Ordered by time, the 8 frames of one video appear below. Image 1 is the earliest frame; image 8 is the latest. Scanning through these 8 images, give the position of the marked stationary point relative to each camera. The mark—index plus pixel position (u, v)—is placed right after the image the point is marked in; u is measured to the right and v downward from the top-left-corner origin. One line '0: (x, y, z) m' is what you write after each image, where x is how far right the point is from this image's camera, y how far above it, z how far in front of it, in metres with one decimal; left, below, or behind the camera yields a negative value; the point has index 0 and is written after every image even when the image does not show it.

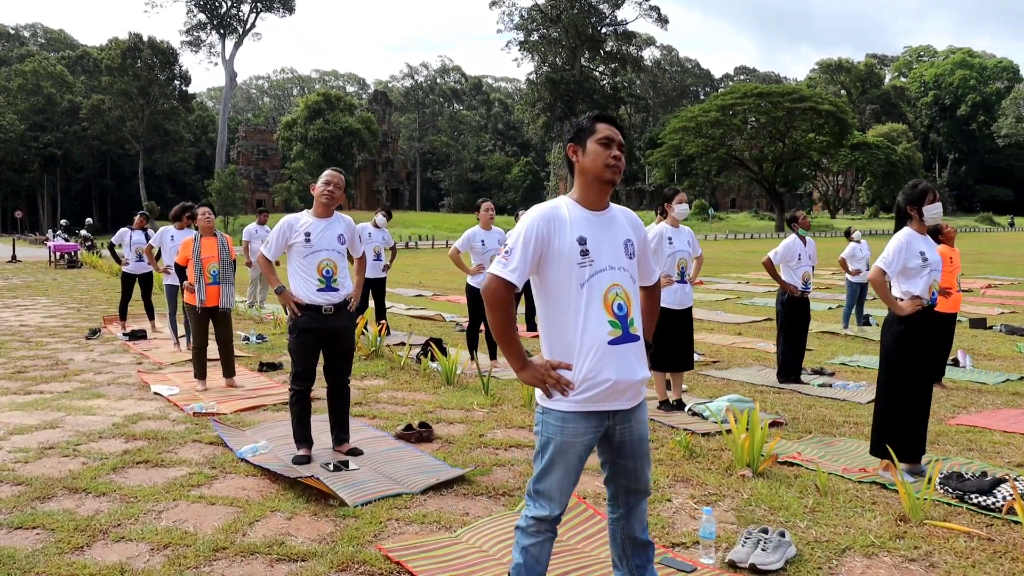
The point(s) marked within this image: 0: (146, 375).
0: (-2.9, -0.7, +7.1) m
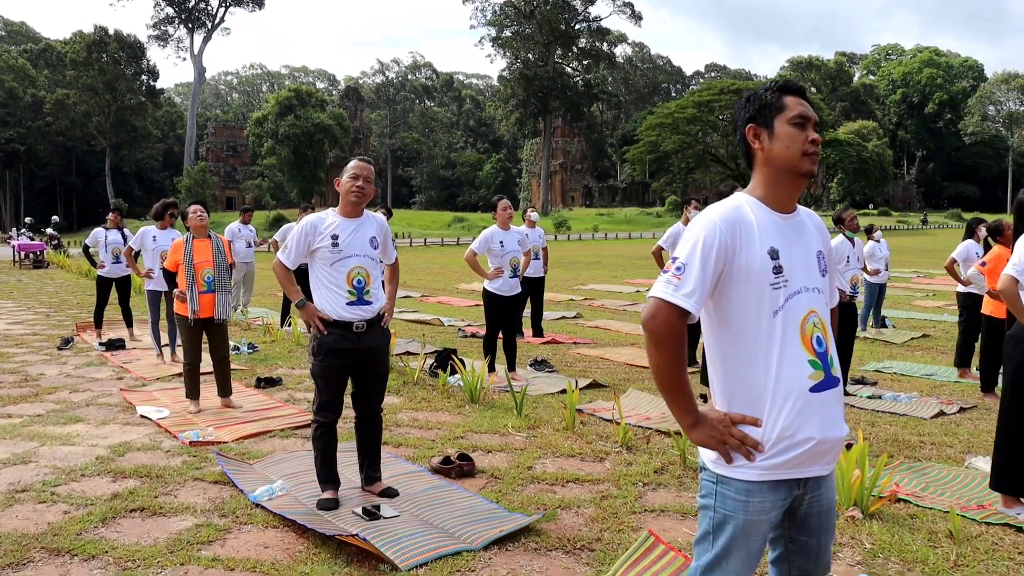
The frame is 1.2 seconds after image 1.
0: (-2.7, -0.7, +6.3) m
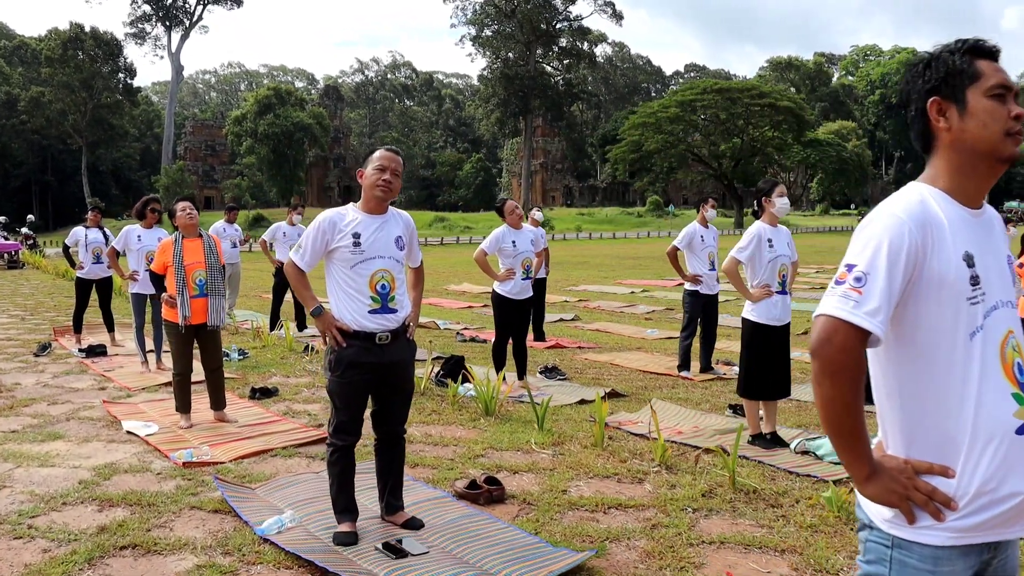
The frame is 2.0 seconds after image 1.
0: (-2.6, -0.8, +5.8) m
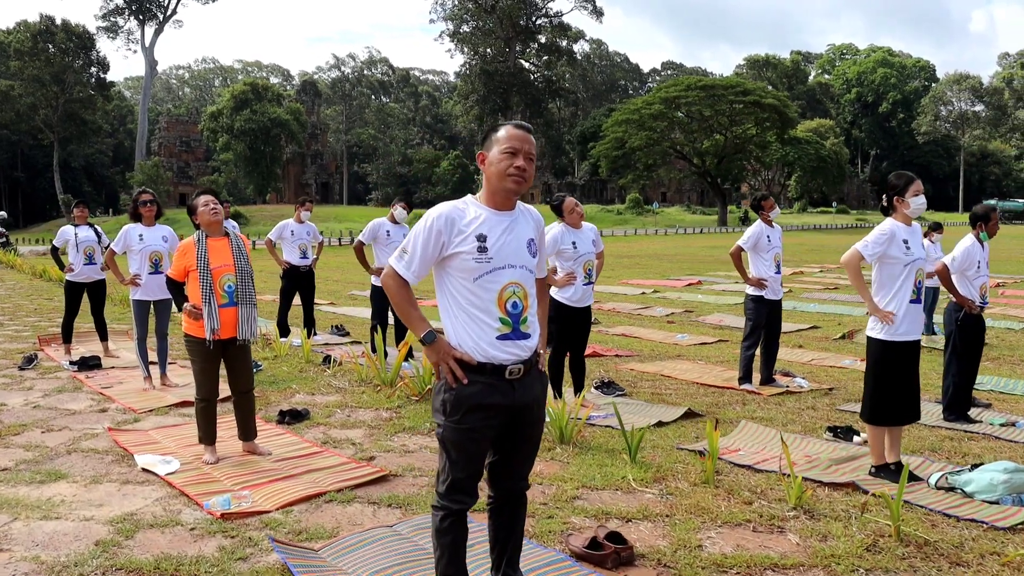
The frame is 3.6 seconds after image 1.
0: (-2.2, -0.8, +5.0) m
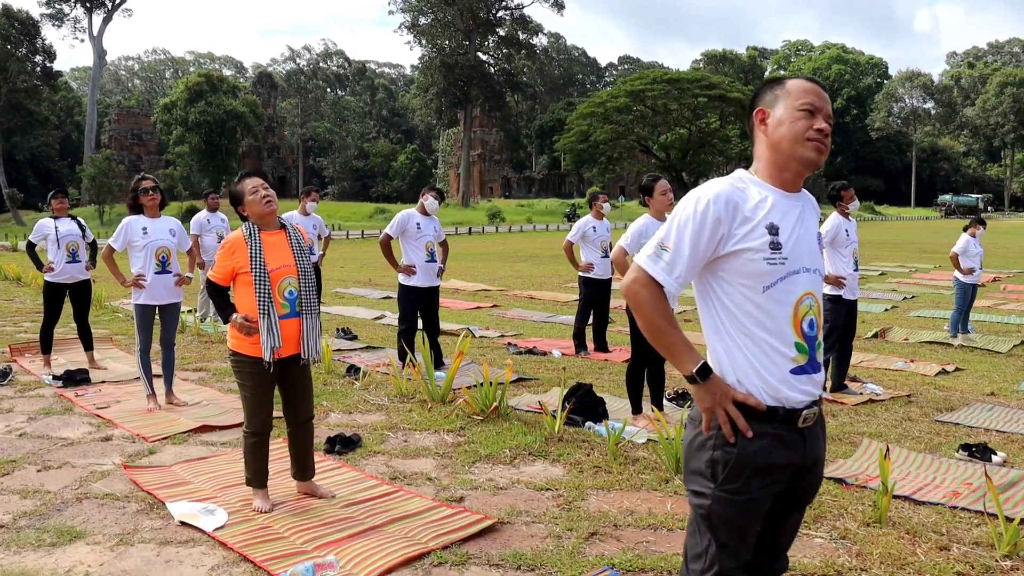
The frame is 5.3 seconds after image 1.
0: (-1.7, -0.8, +4.0) m
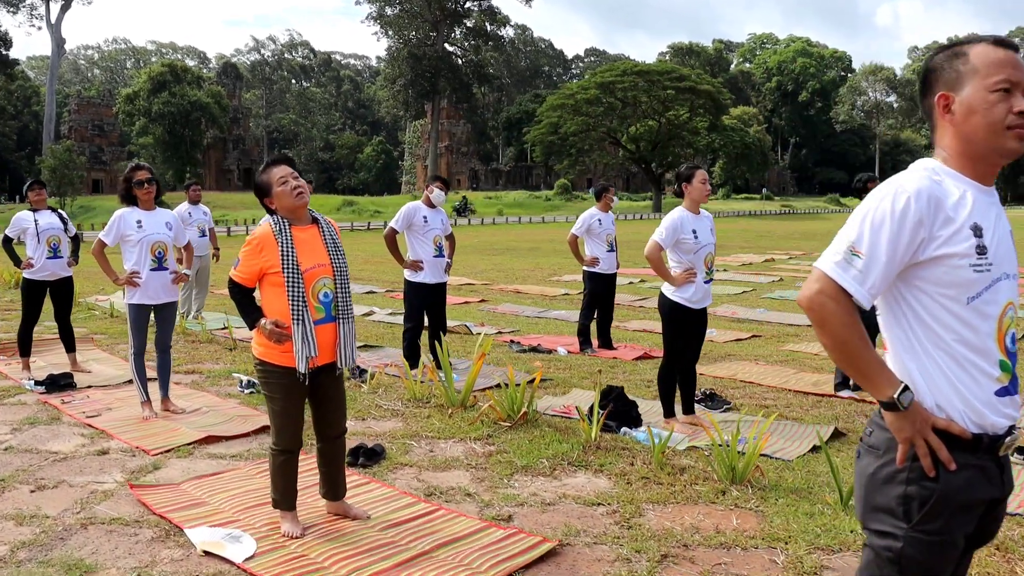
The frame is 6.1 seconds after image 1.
0: (-1.5, -0.8, +3.7) m
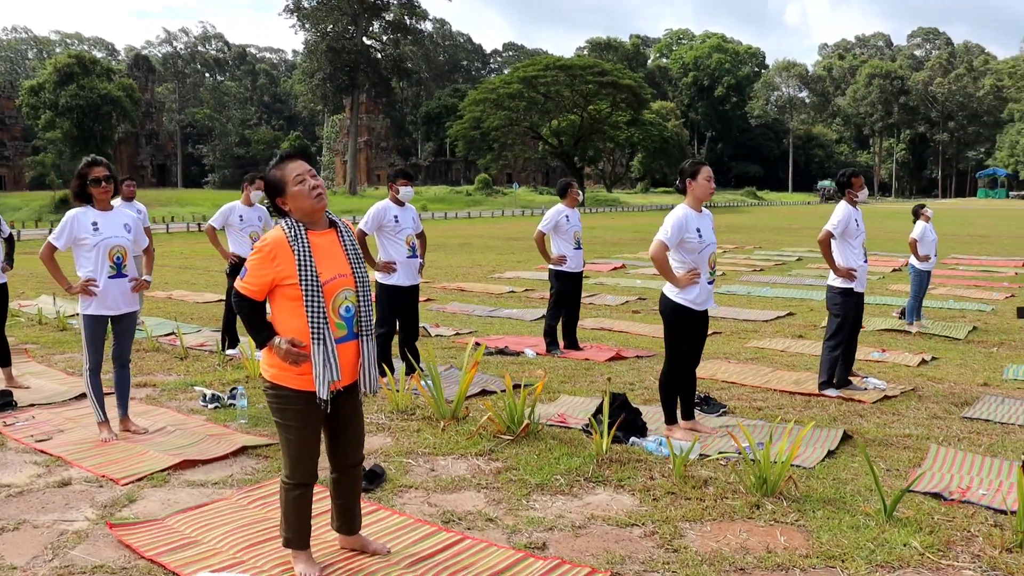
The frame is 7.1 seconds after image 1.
0: (-1.4, -0.9, +3.2) m
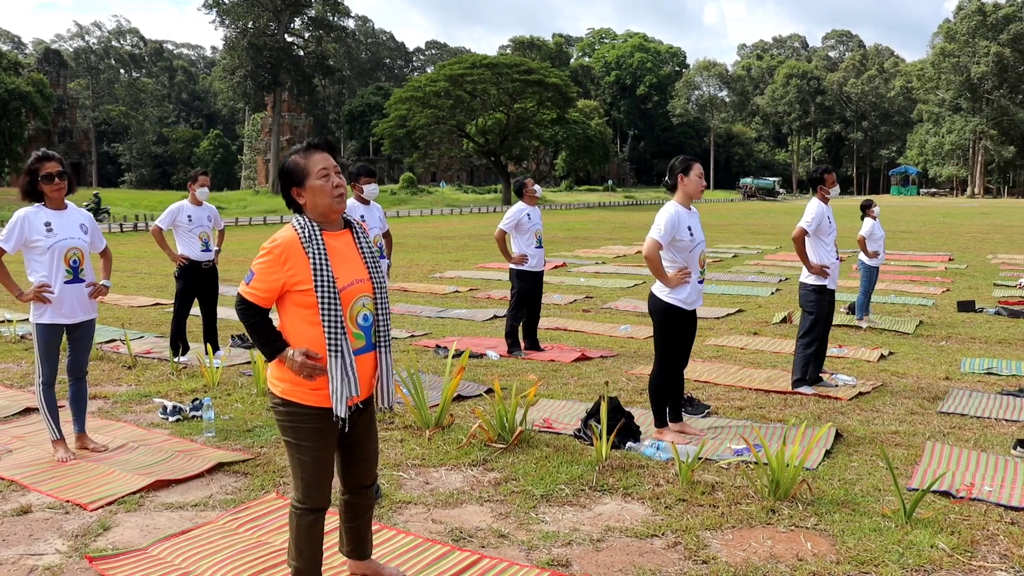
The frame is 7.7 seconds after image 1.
0: (-1.3, -0.9, +2.9) m
